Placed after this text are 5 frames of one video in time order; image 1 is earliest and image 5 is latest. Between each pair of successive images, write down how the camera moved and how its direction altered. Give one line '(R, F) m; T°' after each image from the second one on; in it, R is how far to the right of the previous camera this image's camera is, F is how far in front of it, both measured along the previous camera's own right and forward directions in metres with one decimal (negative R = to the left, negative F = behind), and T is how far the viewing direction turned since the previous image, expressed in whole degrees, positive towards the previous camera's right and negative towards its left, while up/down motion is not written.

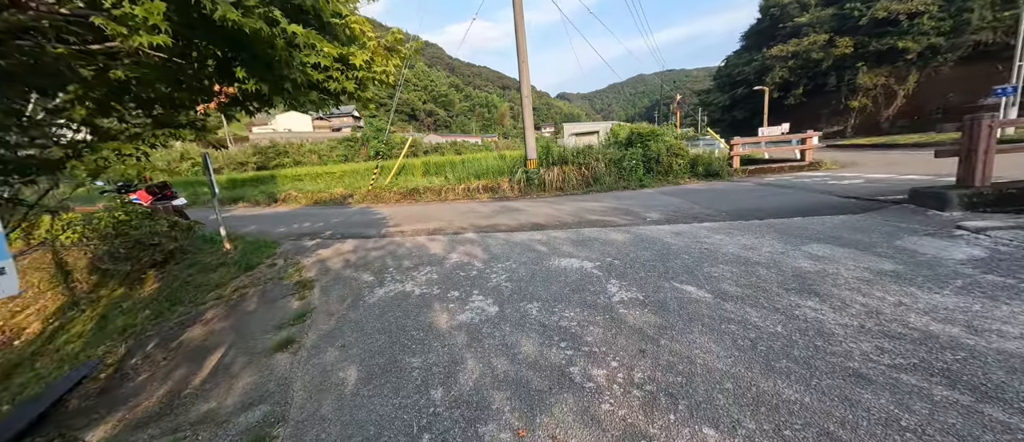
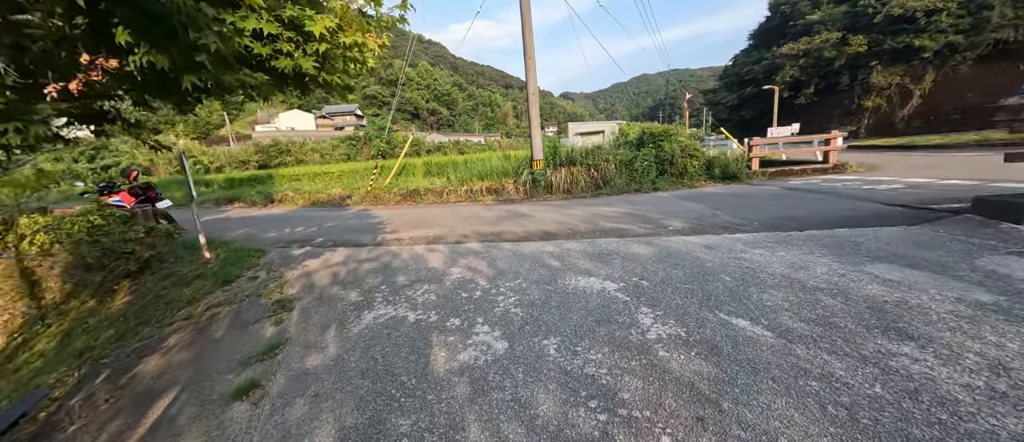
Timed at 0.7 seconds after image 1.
(-0.1, +0.5) m; 0°
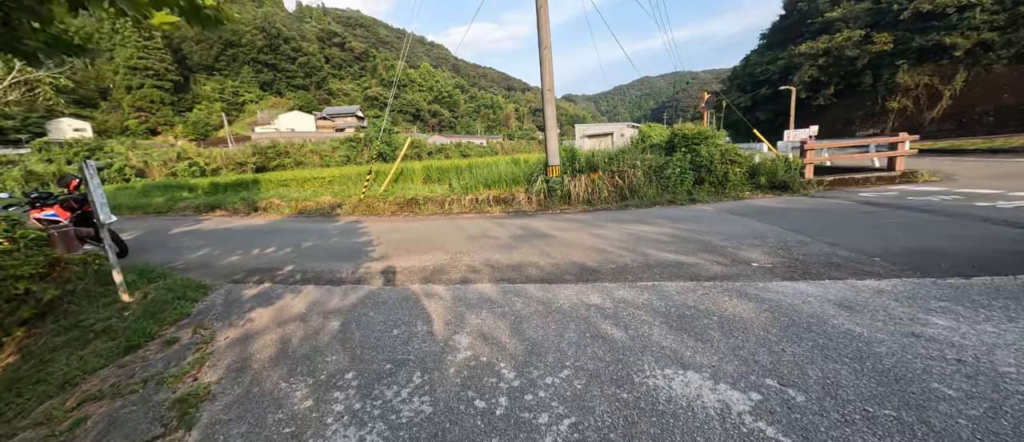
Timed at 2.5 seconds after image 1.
(-0.2, +1.2) m; 0°
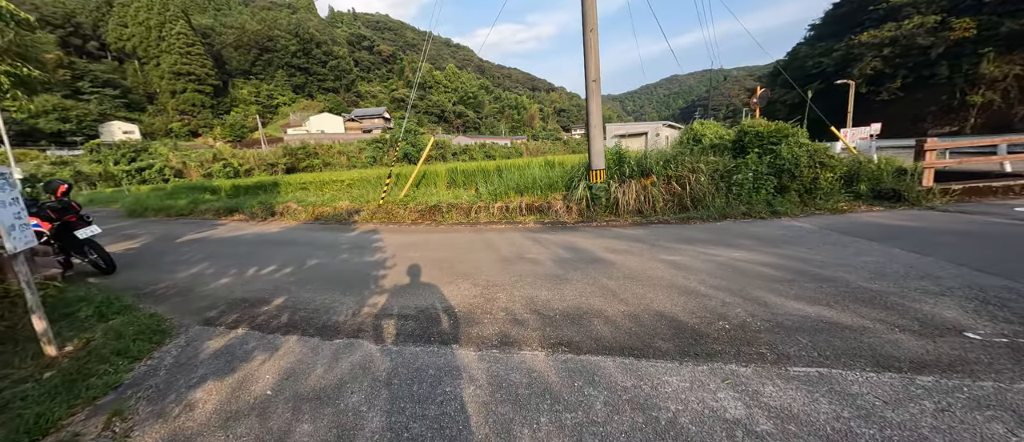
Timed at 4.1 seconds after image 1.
(-0.3, +1.1) m; -4°
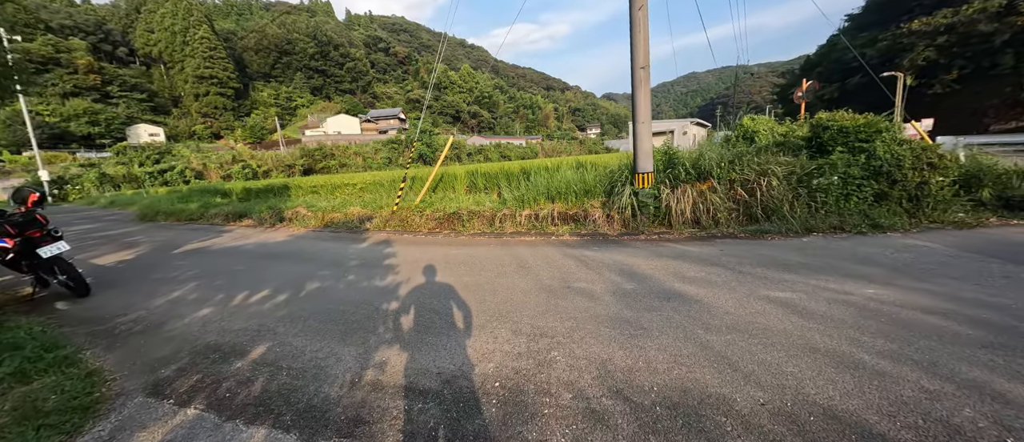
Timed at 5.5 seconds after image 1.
(-0.3, +0.9) m; -2°
